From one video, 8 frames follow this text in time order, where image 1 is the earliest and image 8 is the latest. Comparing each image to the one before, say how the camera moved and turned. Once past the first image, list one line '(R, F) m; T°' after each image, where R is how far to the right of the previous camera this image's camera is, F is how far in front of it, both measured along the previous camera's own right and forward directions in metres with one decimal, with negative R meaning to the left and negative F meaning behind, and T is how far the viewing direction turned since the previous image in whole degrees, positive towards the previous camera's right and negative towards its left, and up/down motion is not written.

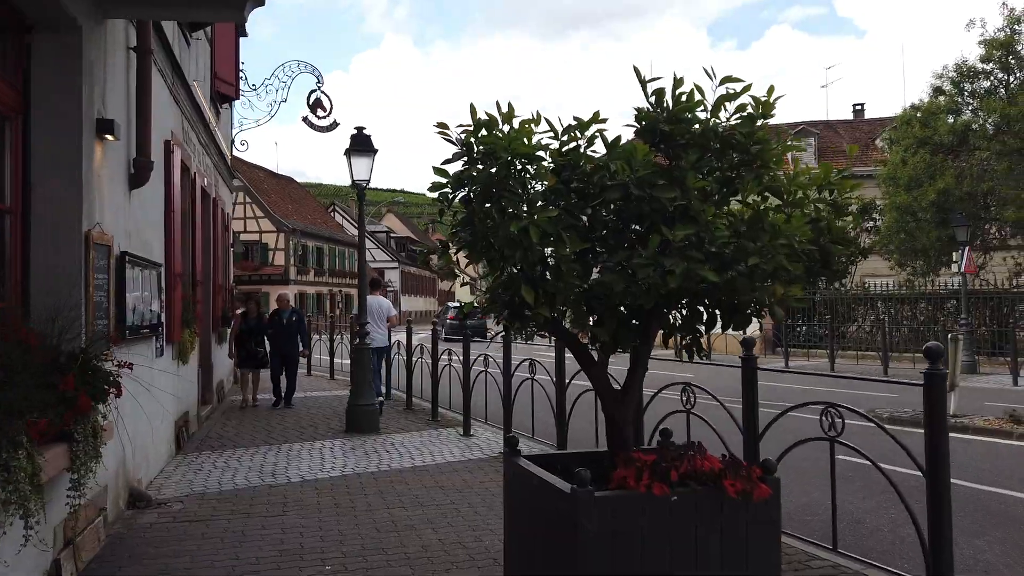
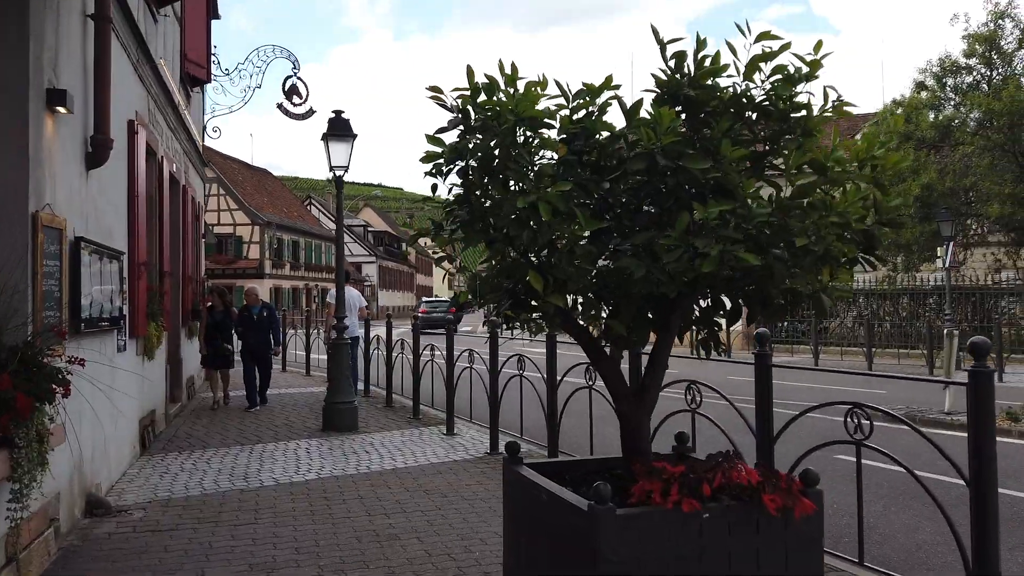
(-0.1, +0.4) m; +2°
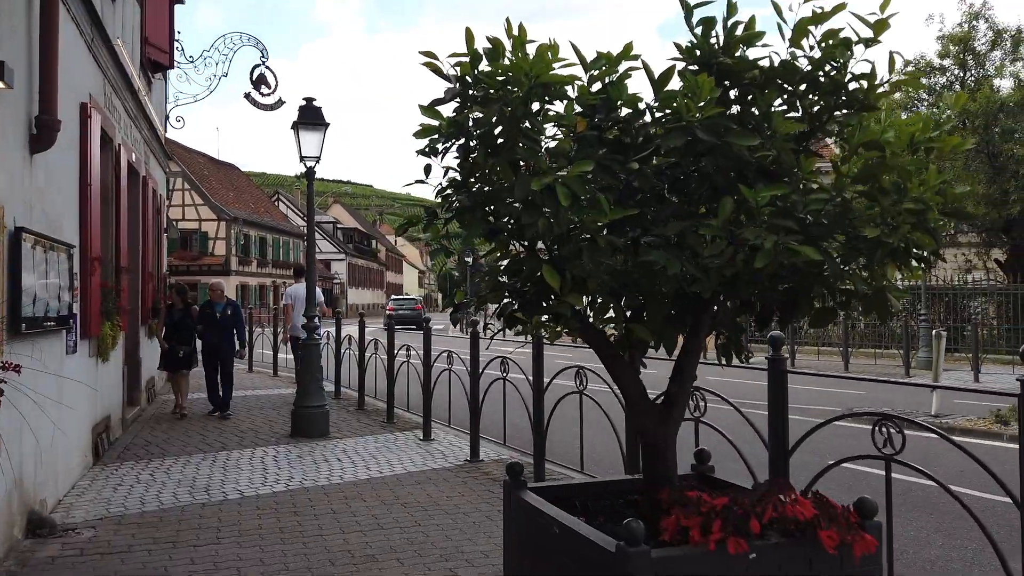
(-0.1, +0.4) m; +2°
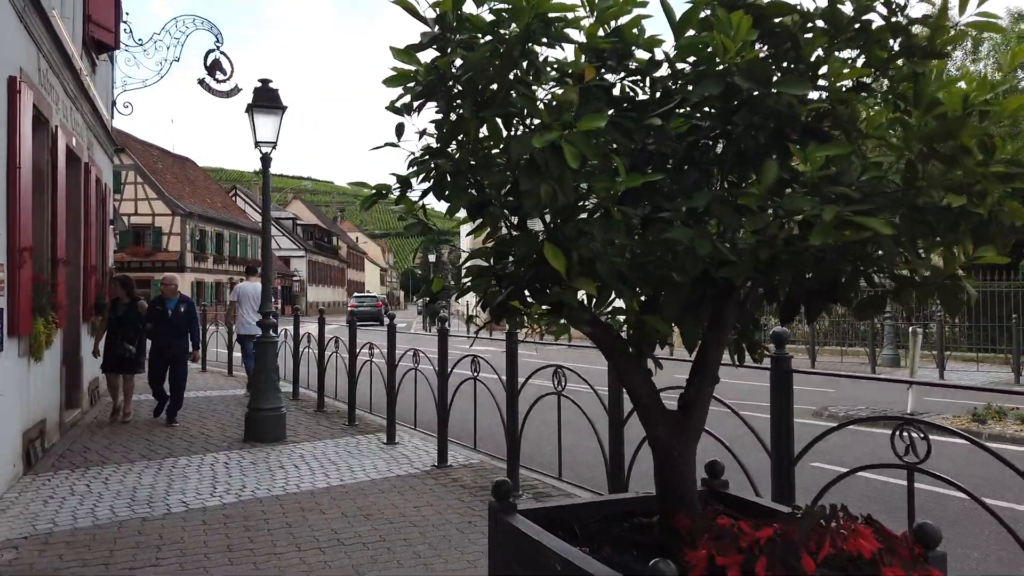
(-0.1, +0.4) m; +3°
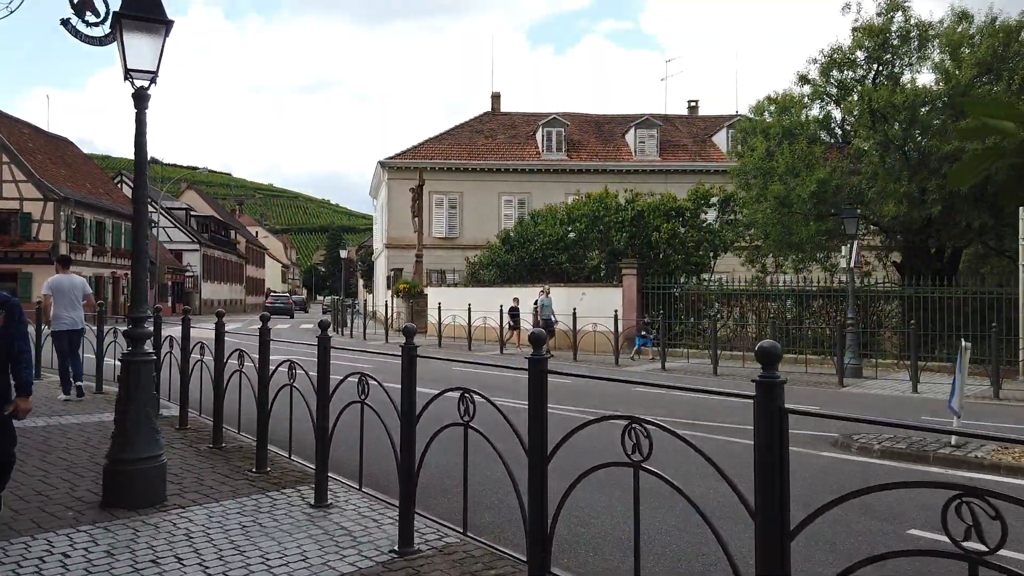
(-0.6, +2.1) m; +7°
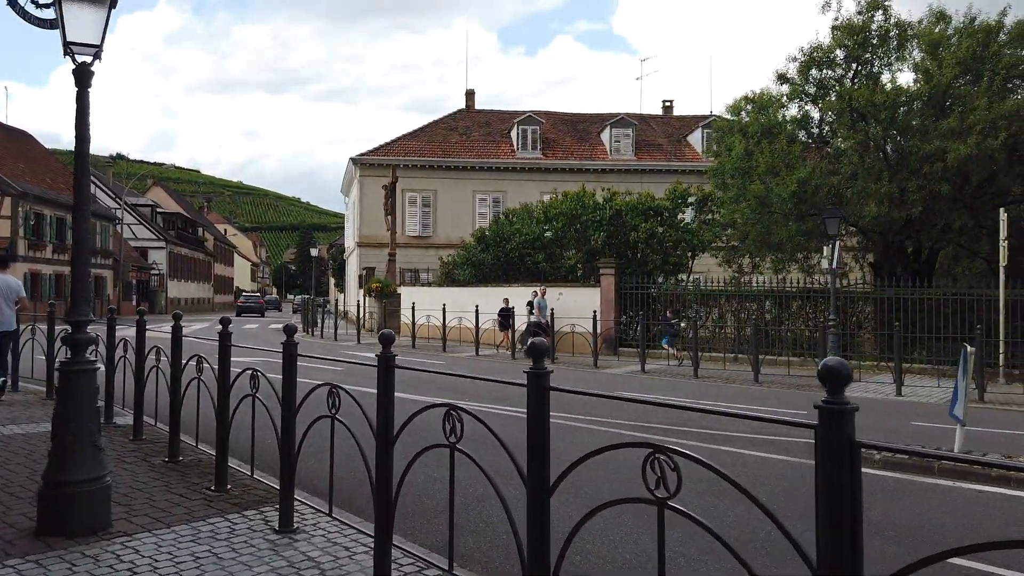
(-0.1, +0.5) m; +2°
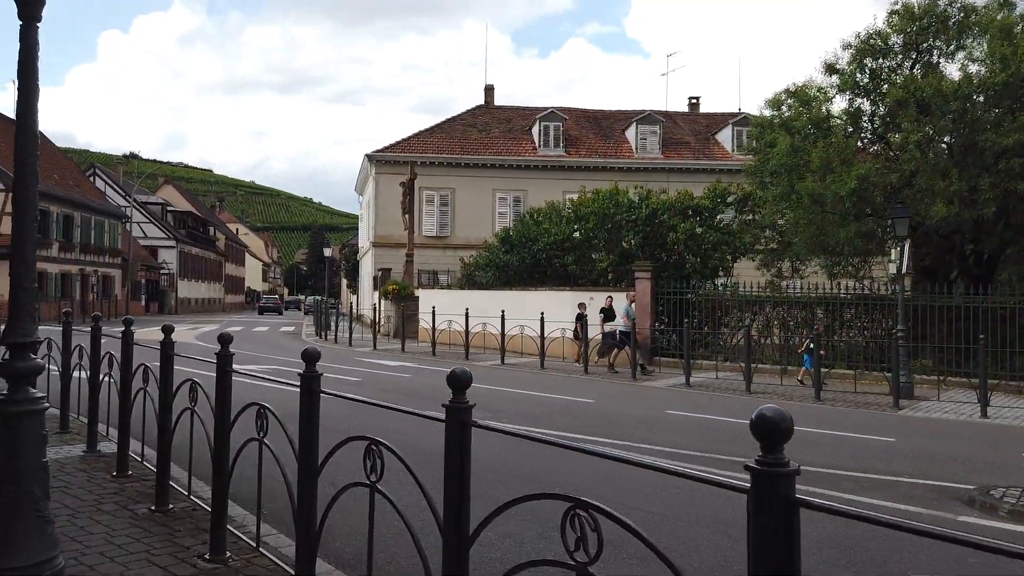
(-0.4, +1.4) m; -1°
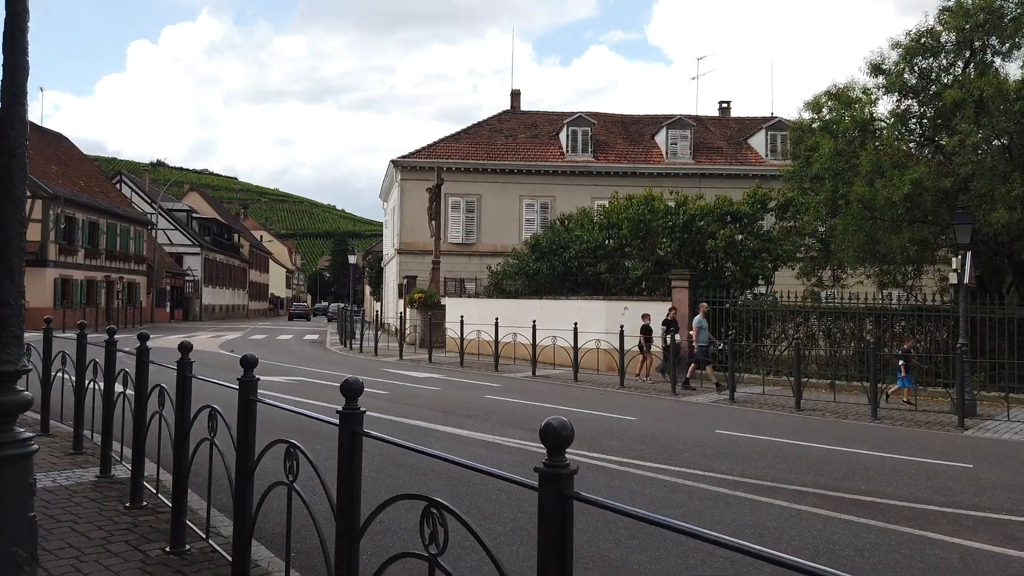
(-0.2, +0.7) m; -2°
